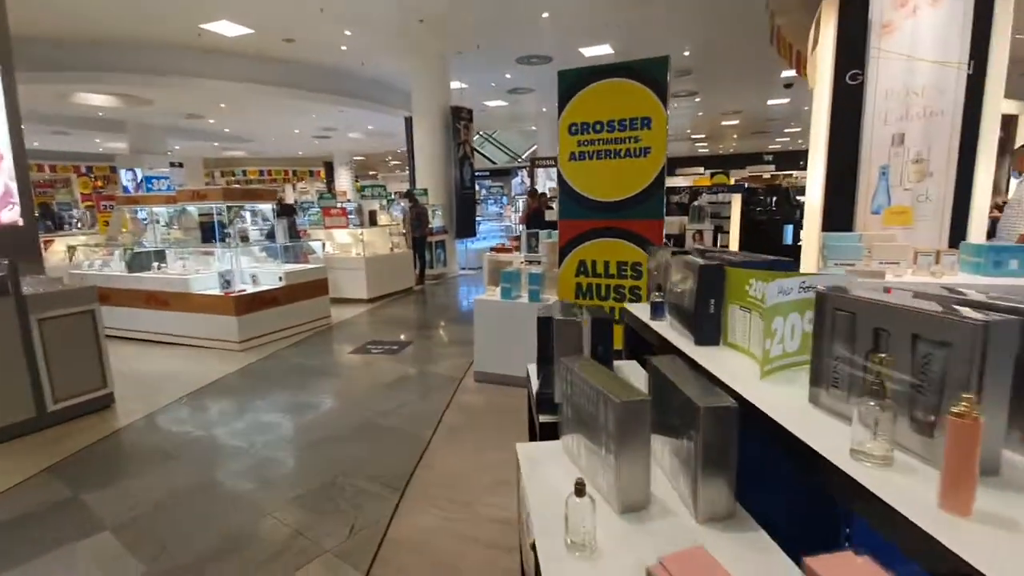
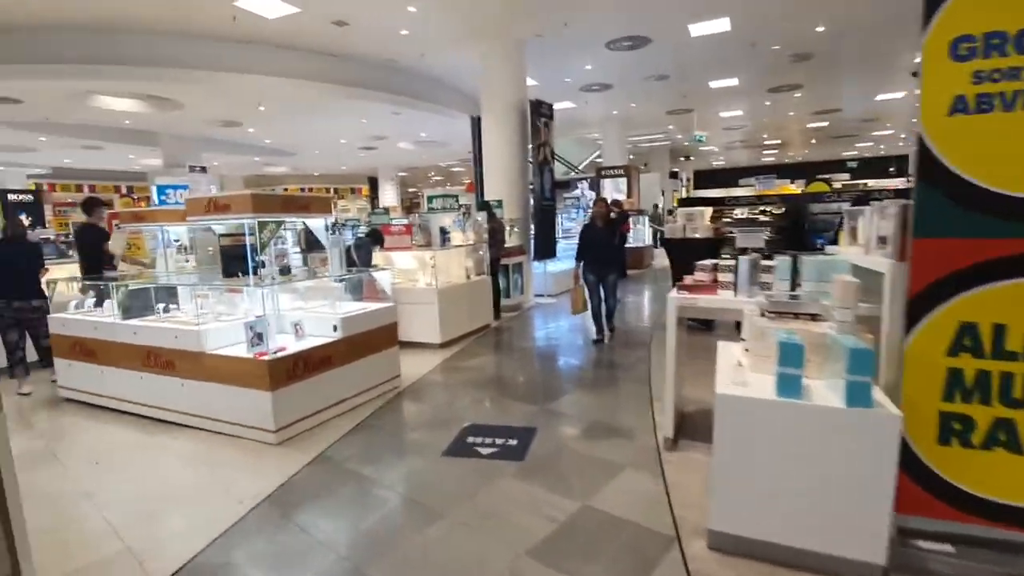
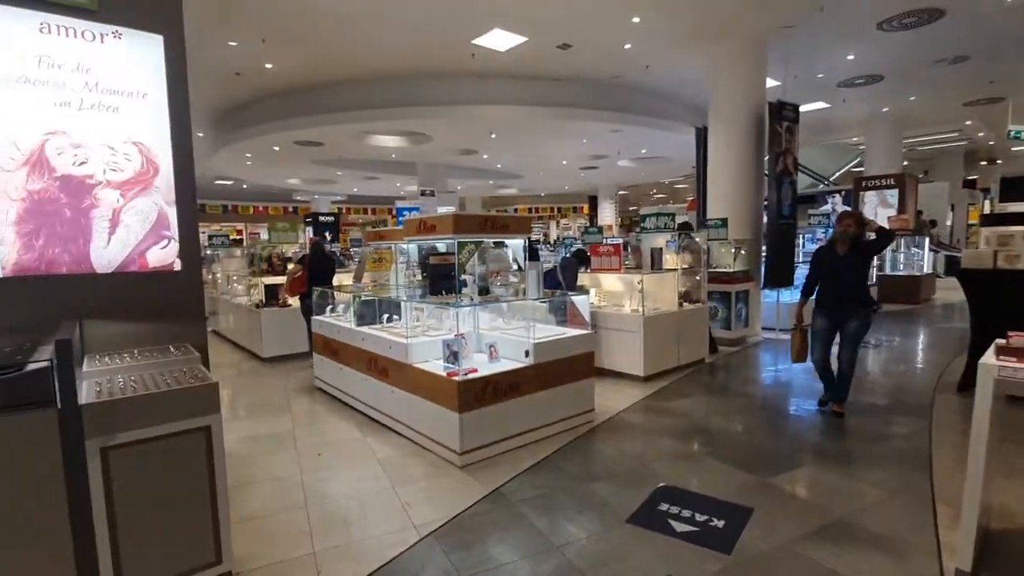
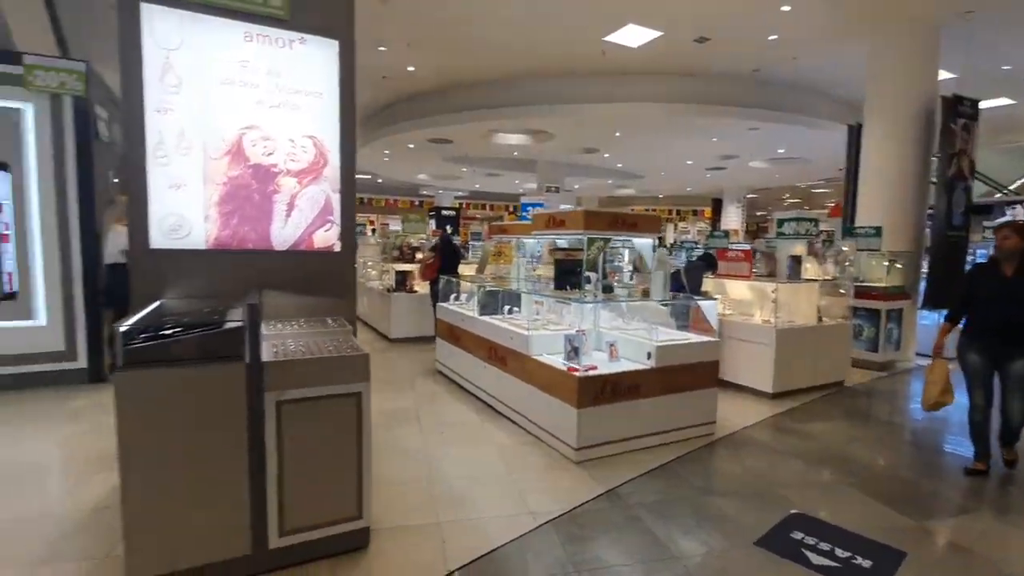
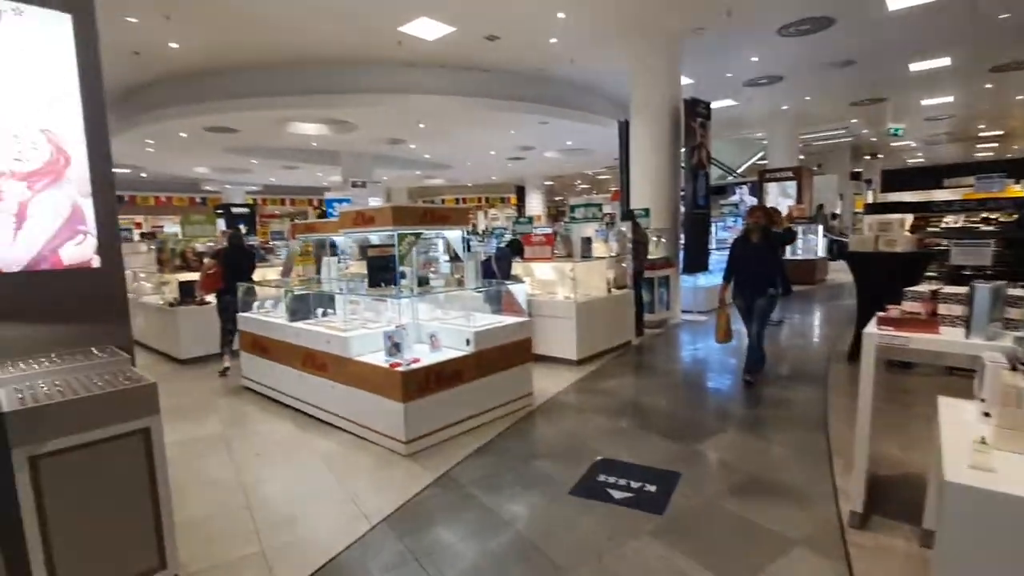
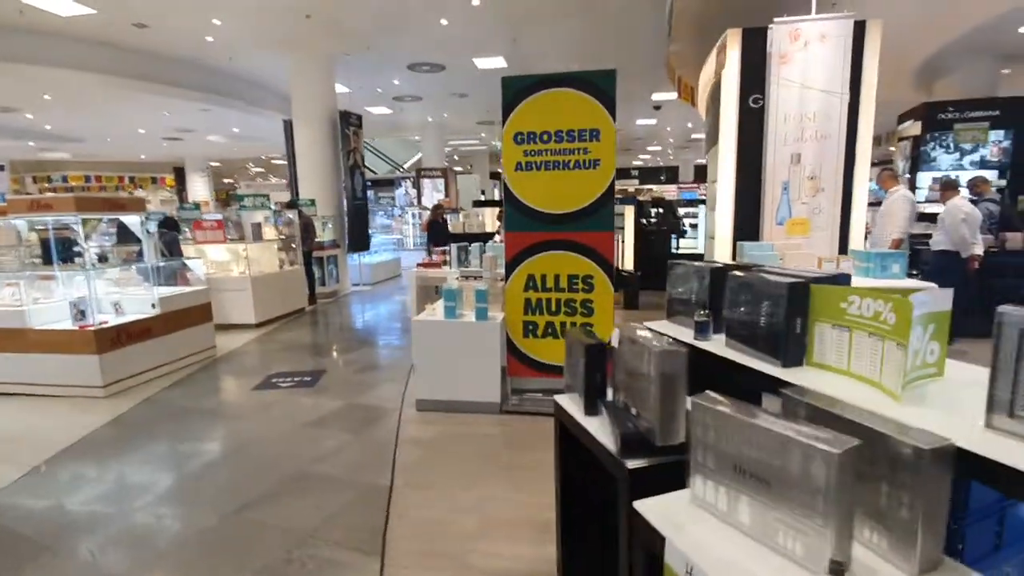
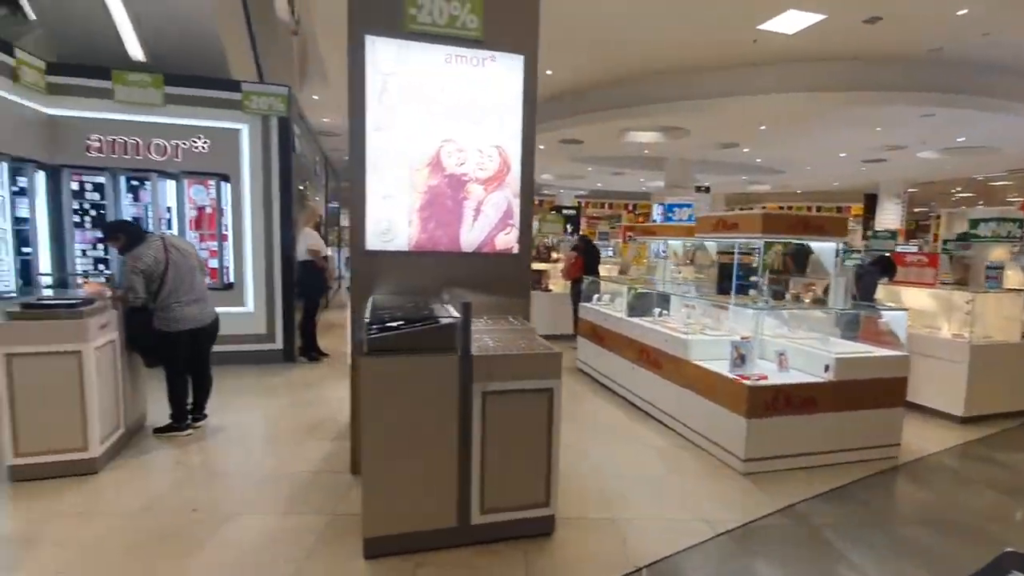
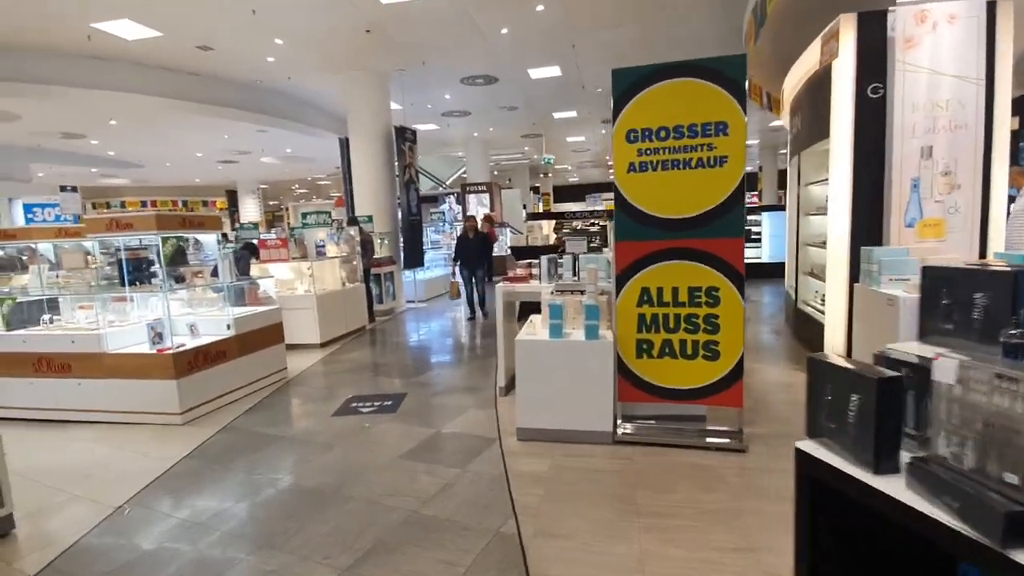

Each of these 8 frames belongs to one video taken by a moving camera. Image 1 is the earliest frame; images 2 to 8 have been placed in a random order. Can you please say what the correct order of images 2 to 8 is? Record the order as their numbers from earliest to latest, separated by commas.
6, 8, 2, 5, 3, 4, 7
